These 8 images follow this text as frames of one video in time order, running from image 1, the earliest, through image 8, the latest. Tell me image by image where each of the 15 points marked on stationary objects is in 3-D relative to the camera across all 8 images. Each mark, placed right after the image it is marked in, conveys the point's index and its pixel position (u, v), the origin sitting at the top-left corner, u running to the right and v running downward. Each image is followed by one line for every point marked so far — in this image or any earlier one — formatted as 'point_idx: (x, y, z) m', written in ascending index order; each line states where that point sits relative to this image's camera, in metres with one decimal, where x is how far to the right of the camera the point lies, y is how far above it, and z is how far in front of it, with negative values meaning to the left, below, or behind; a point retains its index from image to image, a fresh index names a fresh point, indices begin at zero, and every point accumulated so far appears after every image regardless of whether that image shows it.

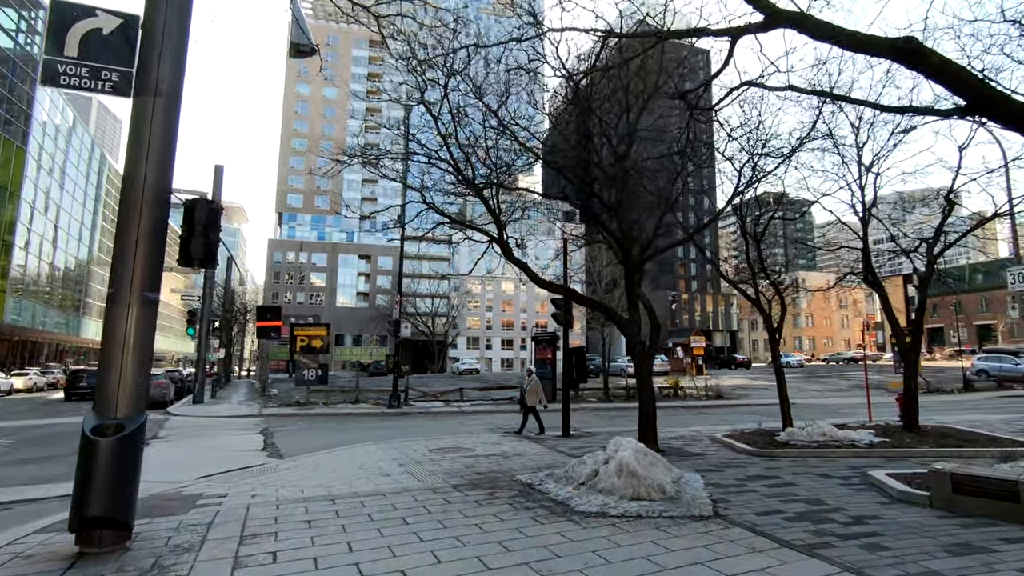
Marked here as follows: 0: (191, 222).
0: (-3.3, +0.7, +5.5) m
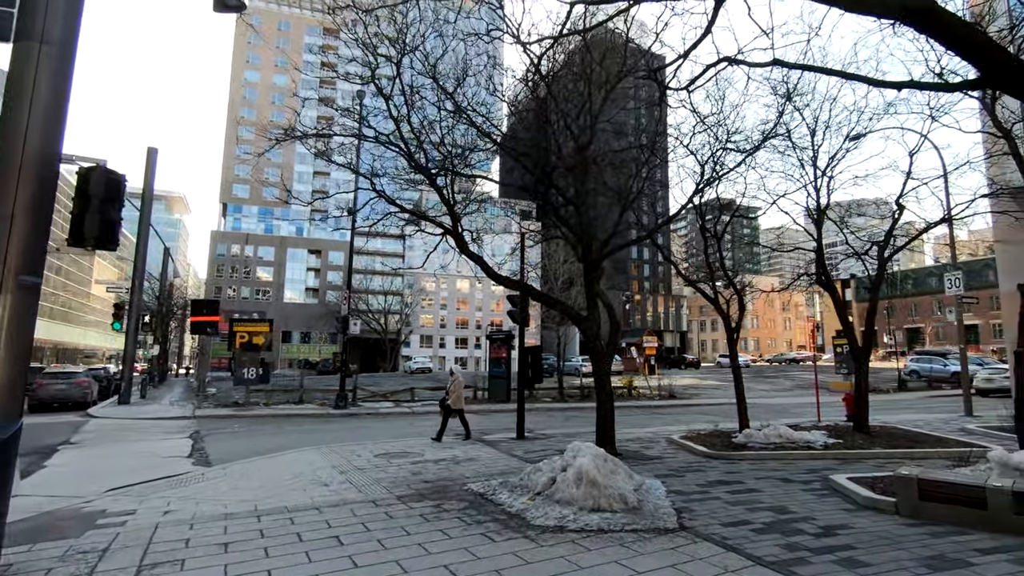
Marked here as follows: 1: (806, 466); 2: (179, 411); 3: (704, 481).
0: (-3.7, +0.8, +4.6) m
1: (+4.5, -2.8, +8.3) m
2: (-12.0, -4.5, +19.5) m
3: (+2.6, -2.6, +7.3) m
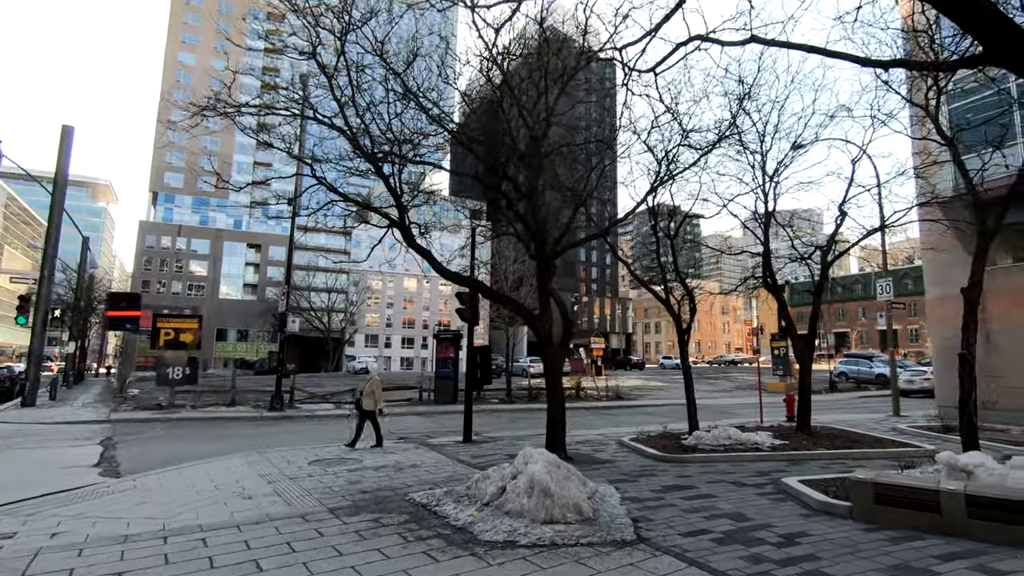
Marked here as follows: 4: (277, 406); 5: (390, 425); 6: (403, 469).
0: (-4.0, +0.9, +3.8) m
1: (+3.7, -2.8, +8.2) m
2: (-13.8, -4.2, +17.8) m
3: (+1.9, -2.6, +7.0) m
4: (-8.3, -4.2, +19.0) m
5: (-3.6, -4.0, +15.9) m
6: (-1.7, -2.9, +8.5) m
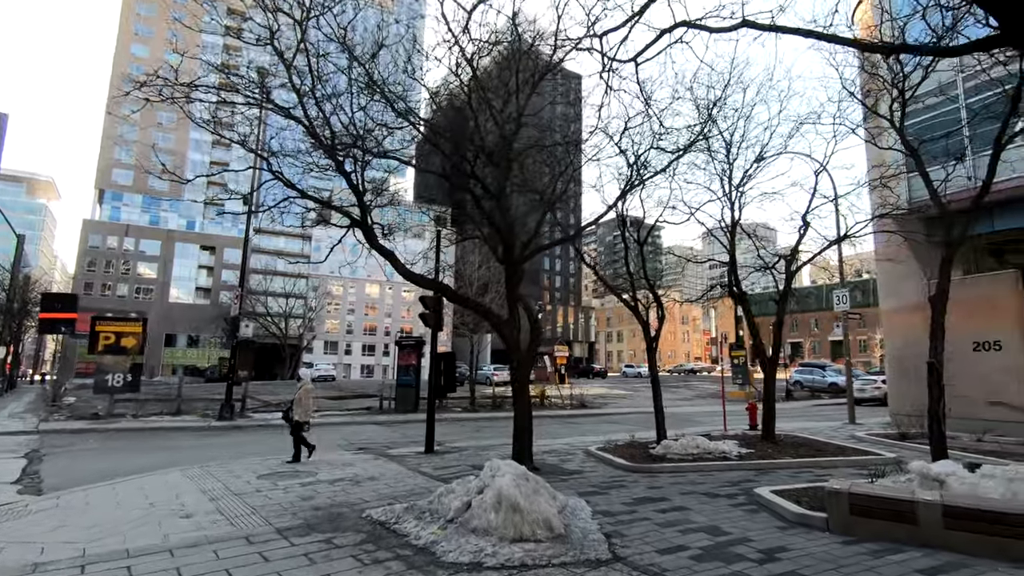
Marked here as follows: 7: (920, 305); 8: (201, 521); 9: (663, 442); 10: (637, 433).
0: (-4.2, +1.0, +3.2) m
1: (+3.2, -2.9, +8.1) m
2: (-15.0, -4.2, +16.4) m
3: (+1.5, -2.6, +6.8) m
4: (-9.5, -4.3, +18.0) m
5: (-4.6, -4.1, +15.2) m
6: (-2.2, -2.9, +8.0) m
7: (+12.5, -0.5, +16.5) m
8: (-3.4, -2.6, +6.0) m
9: (+2.9, -2.9, +10.2) m
10: (+3.1, -3.7, +13.6) m
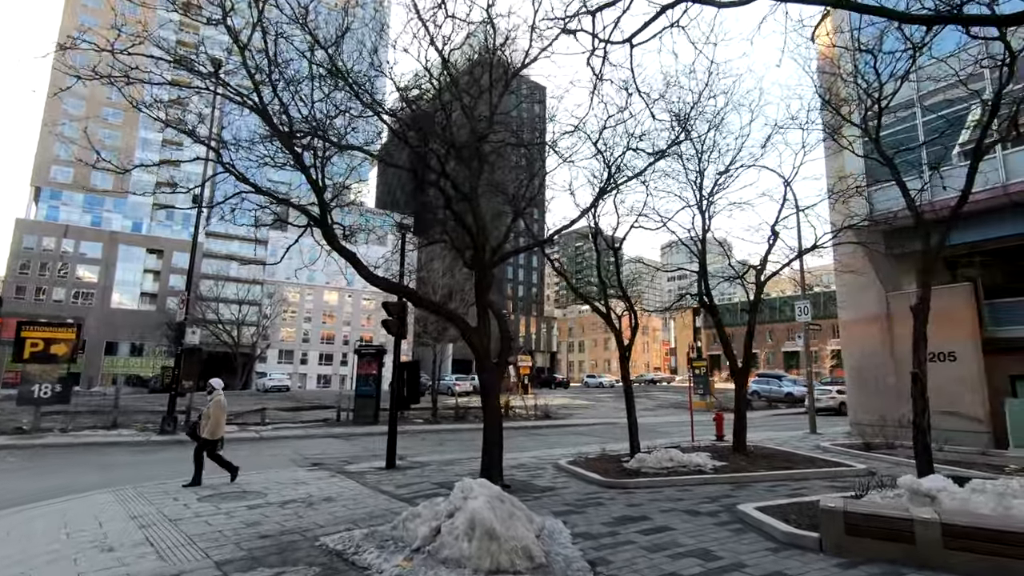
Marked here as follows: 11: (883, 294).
0: (-4.2, +1.1, +2.5) m
1: (+2.8, -3.0, +7.8) m
2: (-16.0, -4.2, +14.7) m
3: (+1.1, -2.7, +6.3) m
4: (-10.6, -4.4, +16.7) m
5: (-5.5, -4.3, +14.3) m
6: (-2.7, -2.9, +7.3) m
7: (+11.5, -0.9, +16.9) m
8: (-3.7, -2.5, +5.2) m
9: (+2.3, -3.0, +9.8) m
10: (+2.3, -3.9, +13.2) m
11: (+11.5, -0.2, +16.7) m
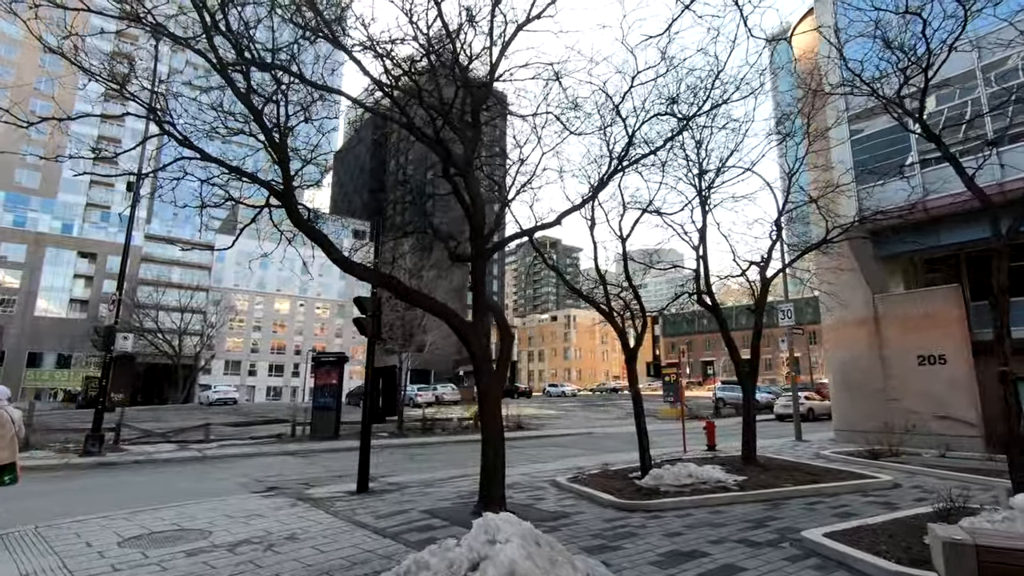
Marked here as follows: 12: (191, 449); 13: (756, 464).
0: (-3.7, +1.4, +0.9) m
1: (+2.9, -2.8, +6.6) m
2: (-16.4, -4.1, +12.1) m
3: (+1.4, -2.5, +5.1) m
4: (-11.2, -4.3, +14.5) m
5: (-5.9, -4.2, +12.5) m
6: (-2.5, -2.7, +5.7) m
7: (+10.8, -0.9, +16.4) m
8: (-3.4, -2.3, +3.5) m
9: (+2.2, -2.9, +8.6) m
10: (+2.0, -3.8, +12.0) m
11: (+10.9, -0.2, +16.3) m
12: (-9.4, -4.7, +15.8) m
13: (+4.7, -3.4, +10.4) m
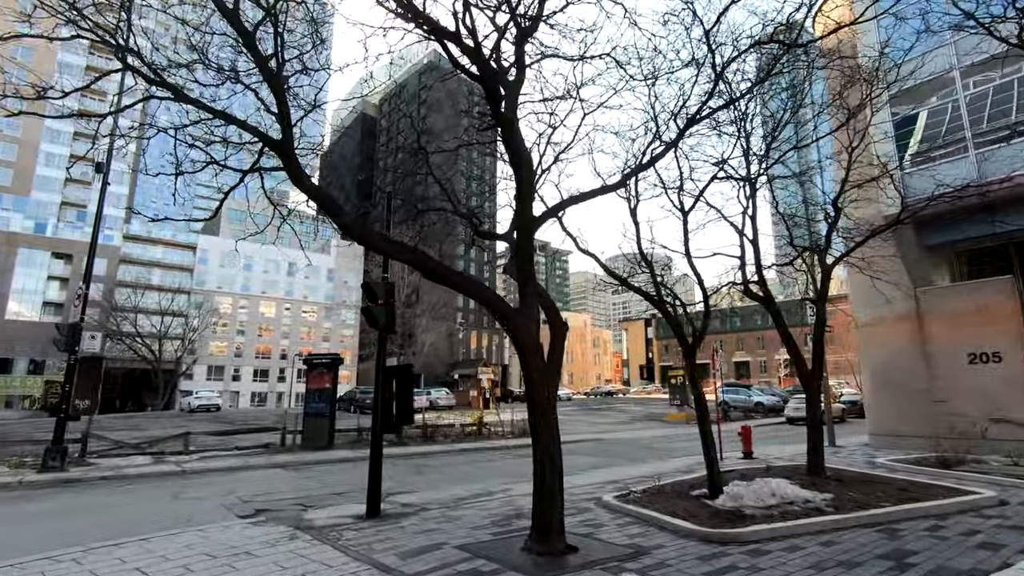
0: (-2.9, +1.7, -0.7) m
1: (+3.5, -2.6, +5.2) m
2: (-15.9, -3.9, +10.2) m
3: (+2.0, -2.2, +3.6) m
4: (-10.8, -4.2, +12.7) m
5: (-5.4, -4.0, +10.8) m
6: (-1.8, -2.5, +4.2) m
7: (+11.2, -0.7, +15.2) m
8: (-2.7, -2.0, +2.0) m
9: (+2.8, -2.7, +7.2) m
10: (+2.5, -3.6, +10.6) m
11: (+11.3, 0.0, +15.1) m
12: (-9.0, -4.6, +14.1) m
13: (+5.2, -3.2, +9.1) m
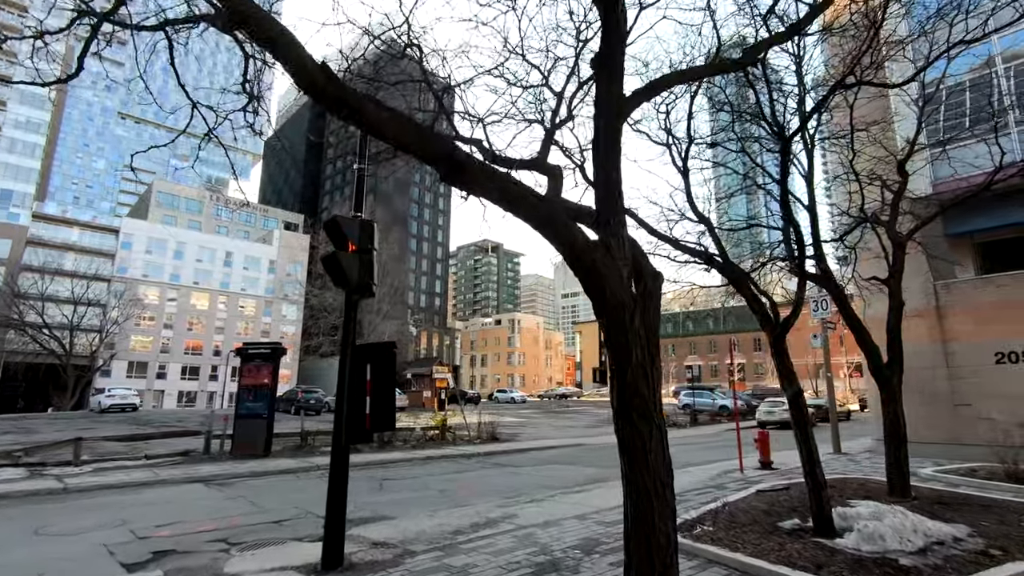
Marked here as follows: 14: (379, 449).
0: (-1.7, +2.3, -3.2) m
1: (+4.0, -2.1, +3.2) m
2: (-15.8, -2.9, +6.3) m
3: (+2.7, -1.8, +1.5) m
4: (-10.9, -3.3, +9.3) m
5: (-5.5, -3.3, +8.0) m
6: (-1.2, -1.9, +1.7) m
7: (+10.8, -0.5, +14.0) m
8: (-1.8, -1.4, -0.6) m
9: (+3.1, -2.2, +5.1) m
10: (+2.4, -3.1, +8.4) m
11: (+10.8, +0.2, +13.9) m
12: (-9.4, -3.8, +10.9) m
13: (+5.3, -2.8, +7.2) m
14: (-3.9, -4.7, +15.9) m
